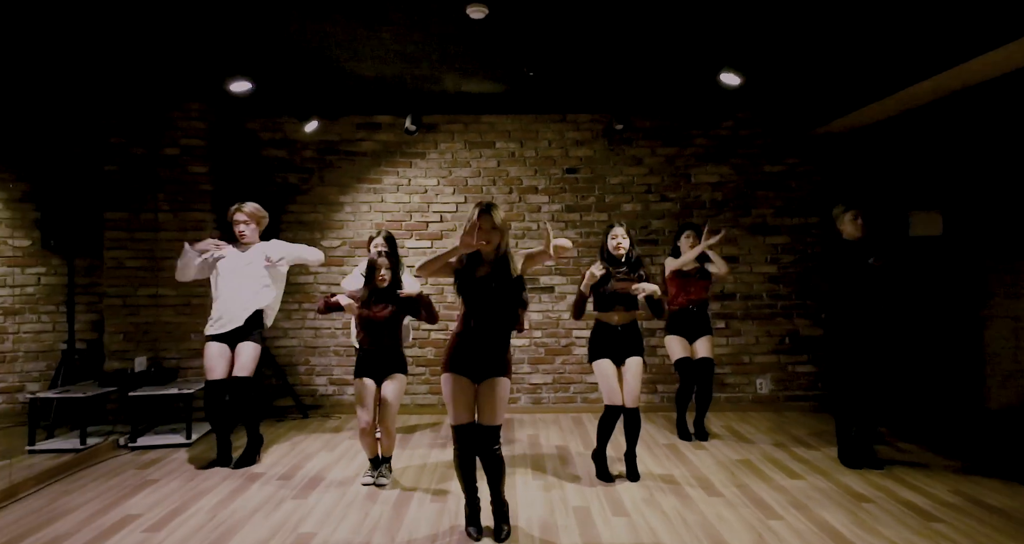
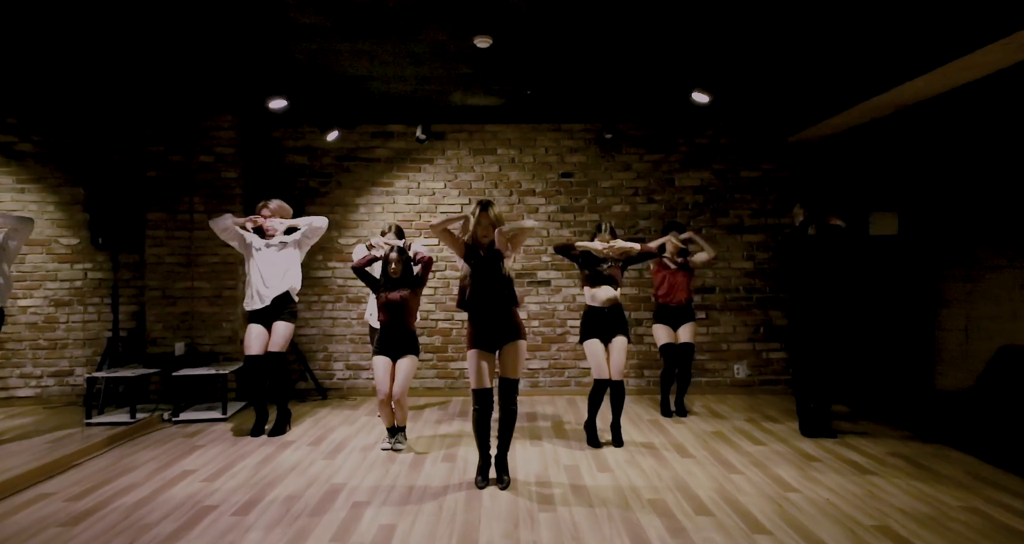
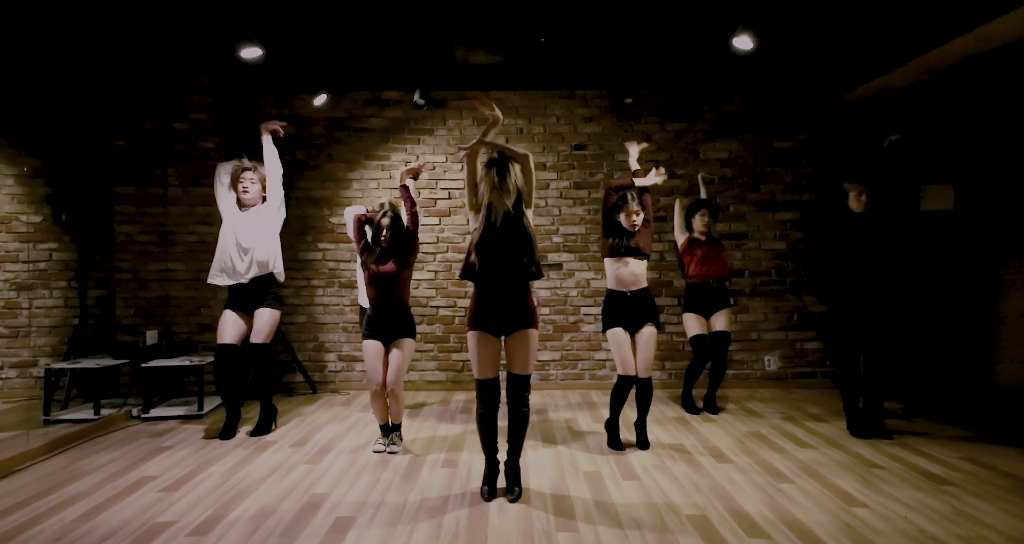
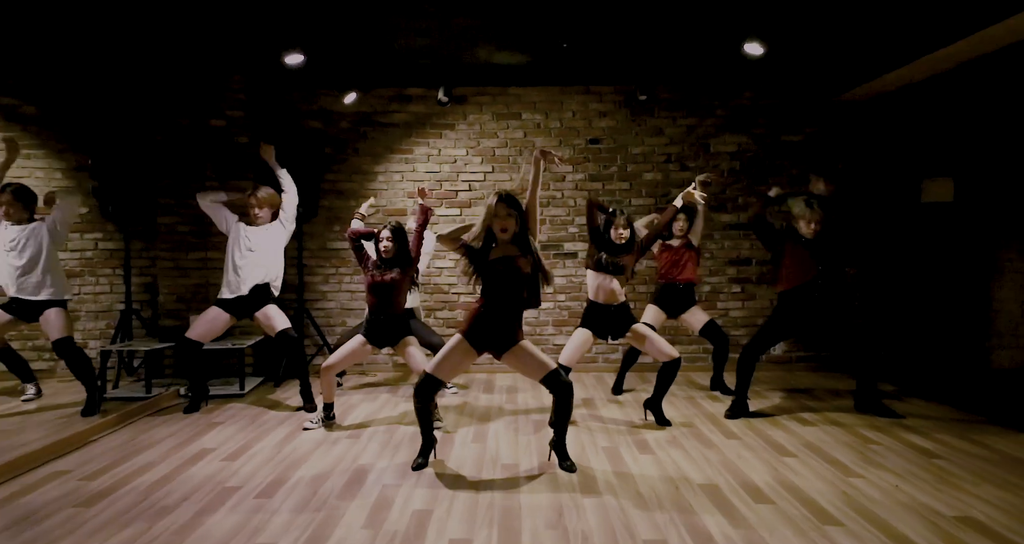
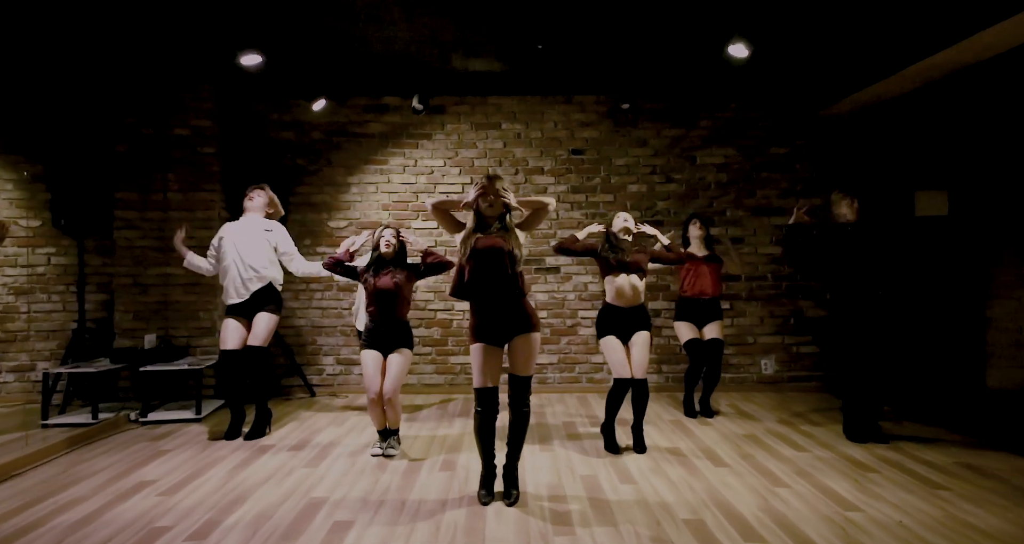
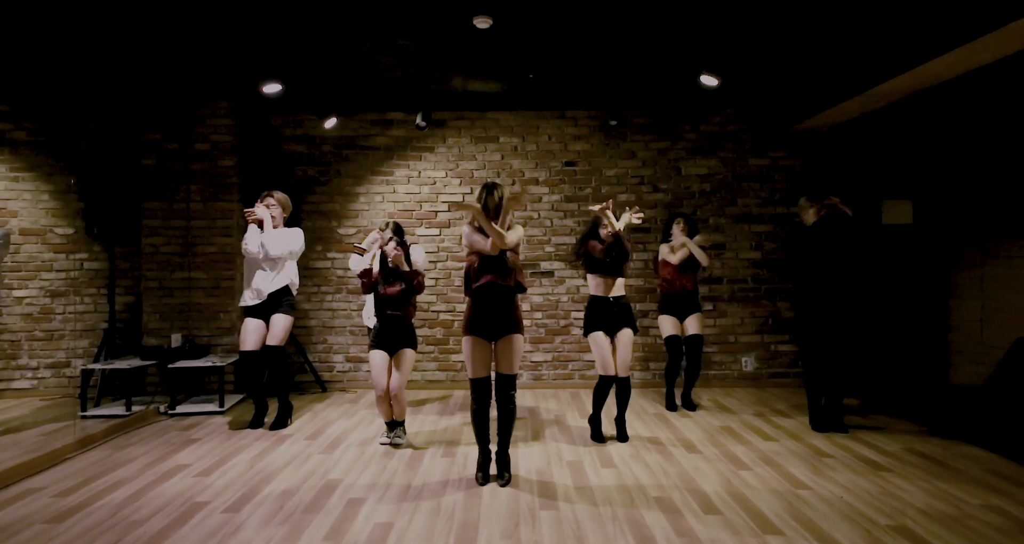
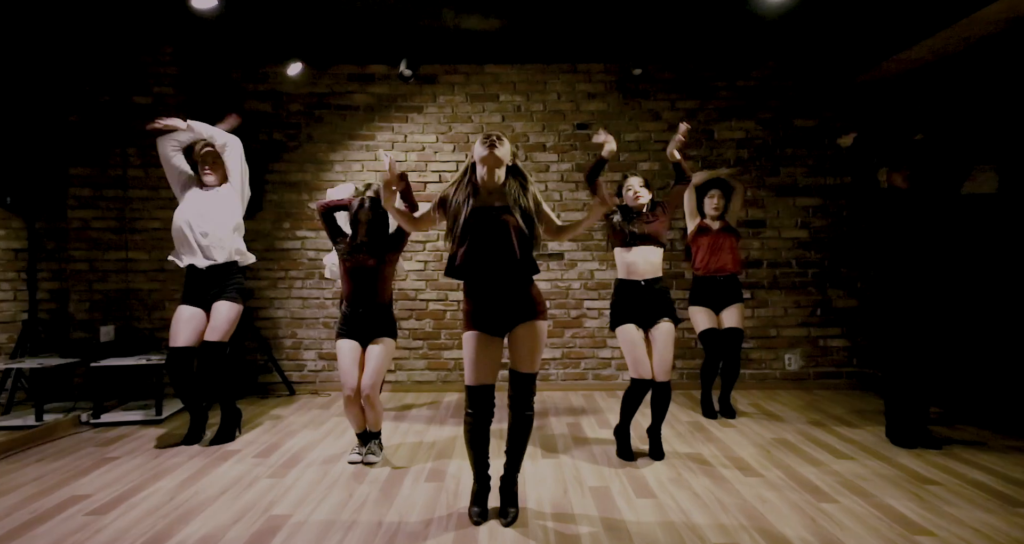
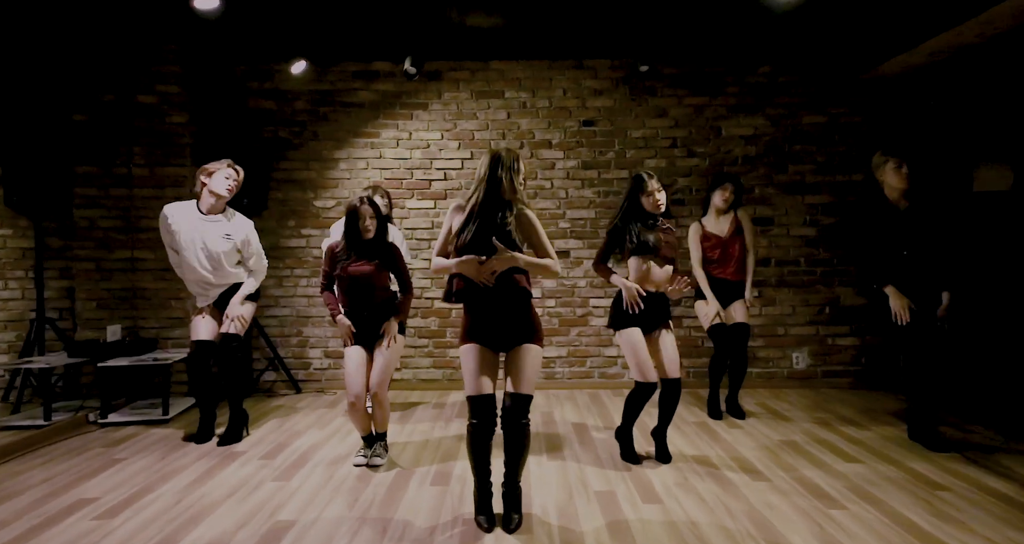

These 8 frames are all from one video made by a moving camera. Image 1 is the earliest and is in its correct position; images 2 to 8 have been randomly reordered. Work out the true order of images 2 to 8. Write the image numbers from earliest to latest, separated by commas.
2, 5, 7, 3, 6, 8, 4
